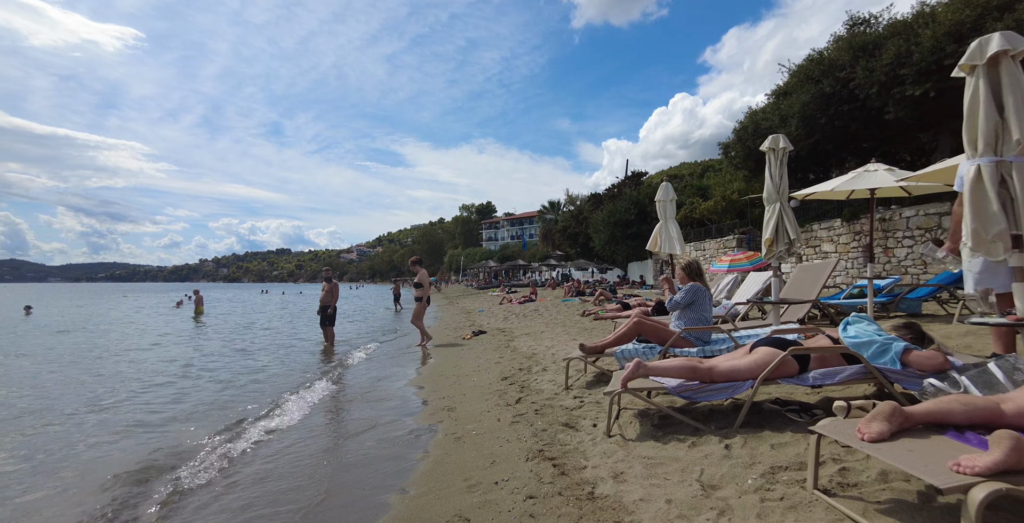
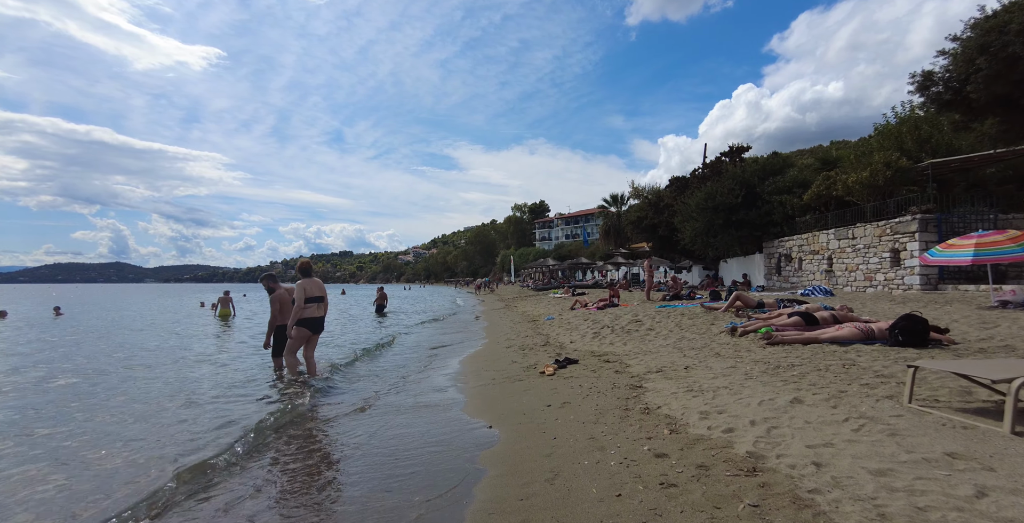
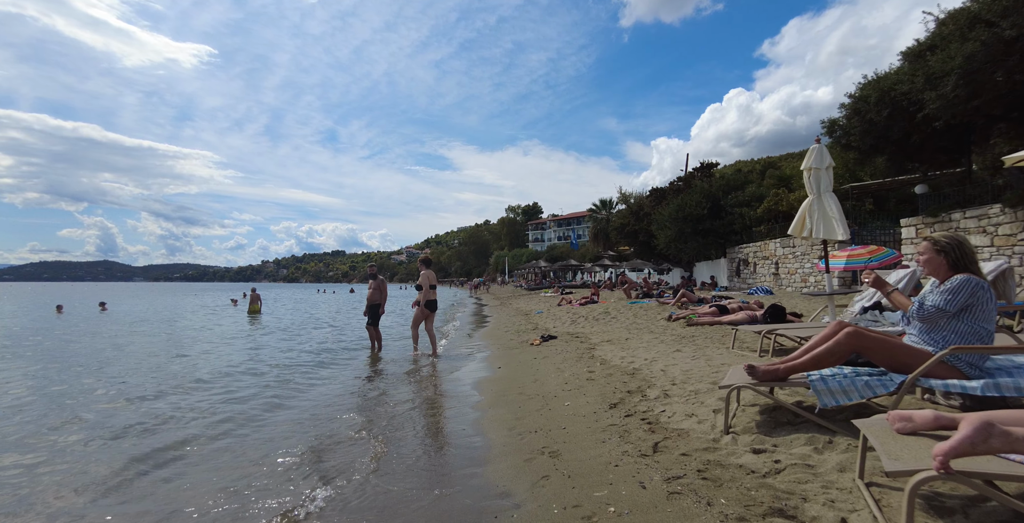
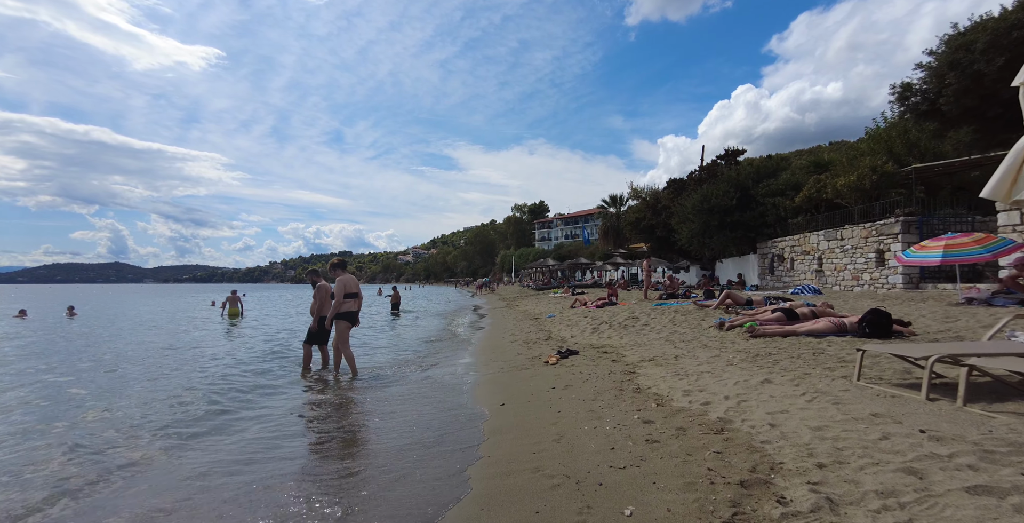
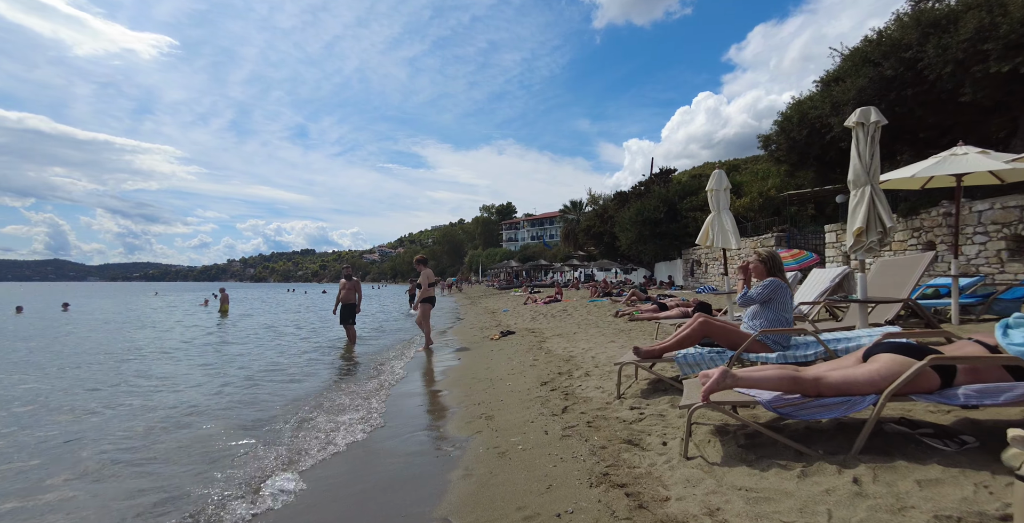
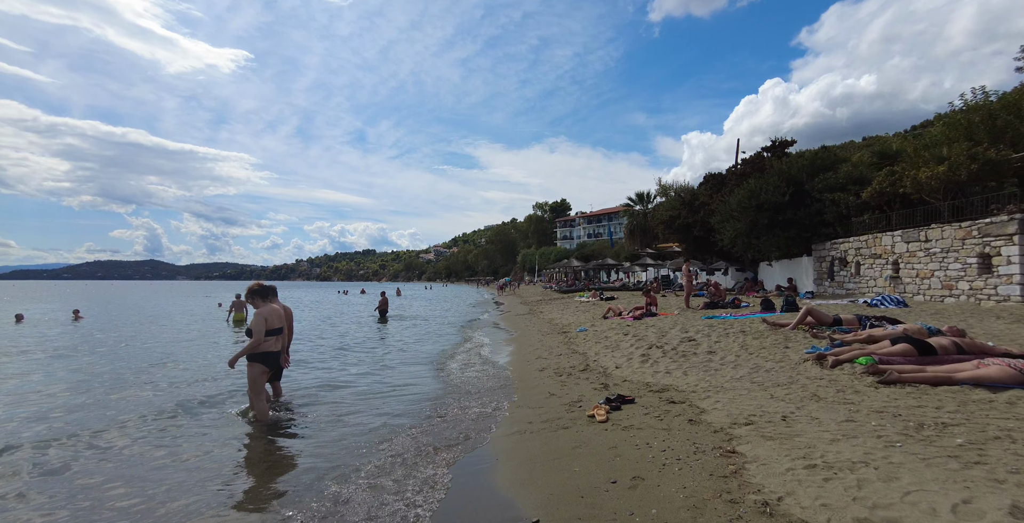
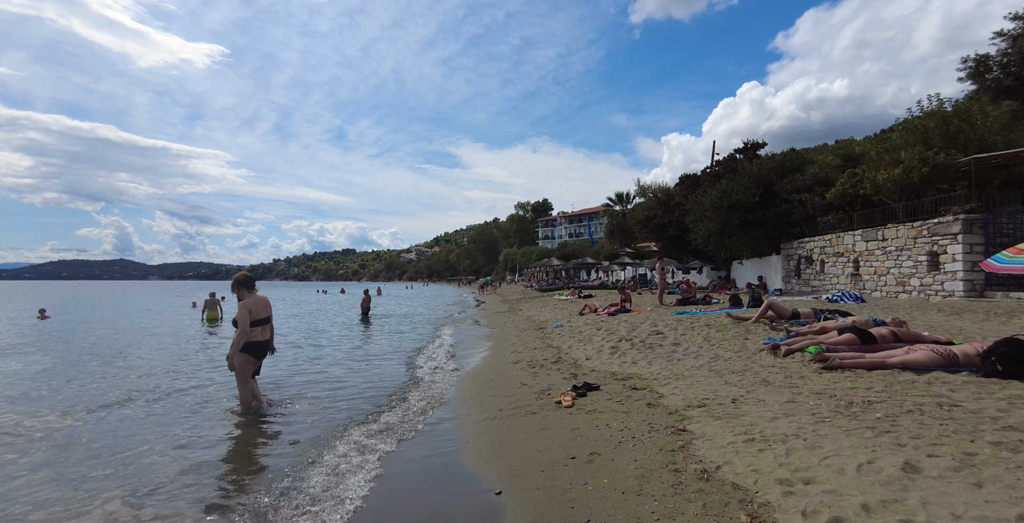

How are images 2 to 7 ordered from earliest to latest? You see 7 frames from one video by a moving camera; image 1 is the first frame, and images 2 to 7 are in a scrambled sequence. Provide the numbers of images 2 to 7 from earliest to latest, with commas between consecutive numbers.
5, 3, 4, 2, 7, 6
